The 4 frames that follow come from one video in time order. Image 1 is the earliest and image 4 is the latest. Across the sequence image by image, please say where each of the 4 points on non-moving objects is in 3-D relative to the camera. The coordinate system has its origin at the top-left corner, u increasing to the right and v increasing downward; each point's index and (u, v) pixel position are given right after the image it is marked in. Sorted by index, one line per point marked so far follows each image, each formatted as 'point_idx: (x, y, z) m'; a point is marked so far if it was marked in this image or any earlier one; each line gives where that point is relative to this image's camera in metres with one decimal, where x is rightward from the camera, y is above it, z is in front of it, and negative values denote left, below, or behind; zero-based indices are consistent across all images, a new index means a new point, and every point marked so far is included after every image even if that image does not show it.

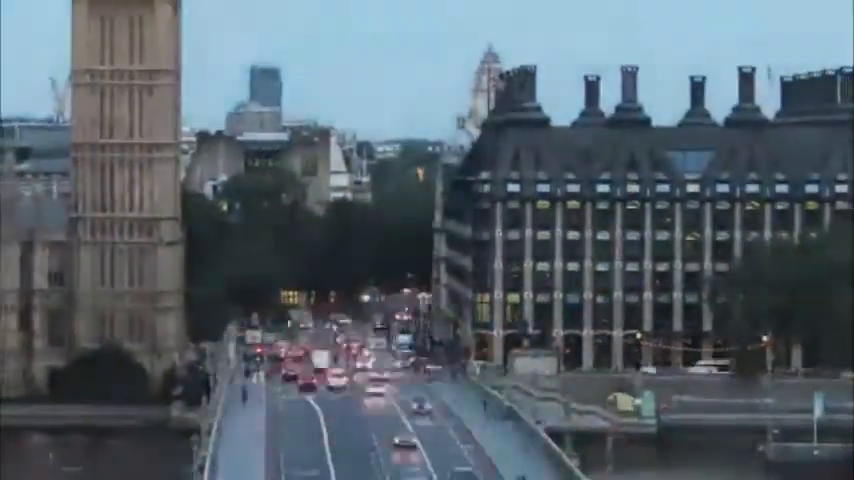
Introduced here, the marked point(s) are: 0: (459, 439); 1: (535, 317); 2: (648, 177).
0: (+0.3, -1.5, +16.2) m
1: (+0.9, -0.6, +18.8) m
2: (+1.8, +0.5, +18.2) m
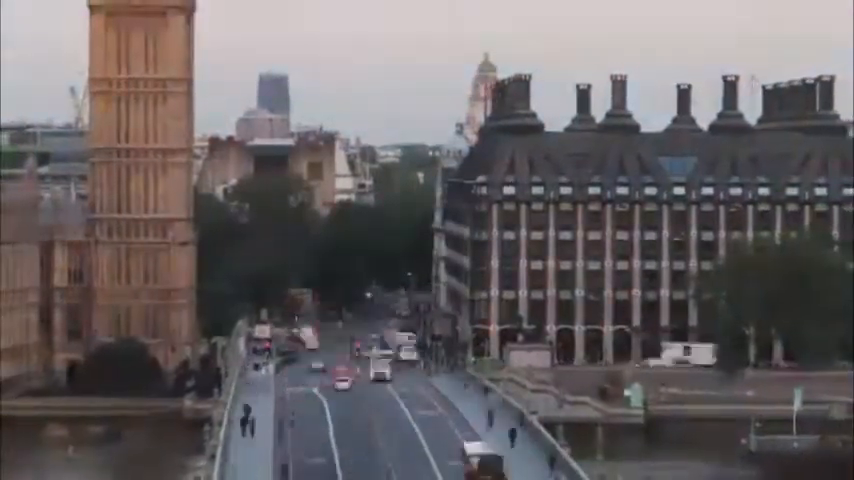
0: (+0.2, -1.5, +17.3) m
1: (+0.9, -0.6, +19.8) m
2: (+1.8, +0.5, +19.3) m
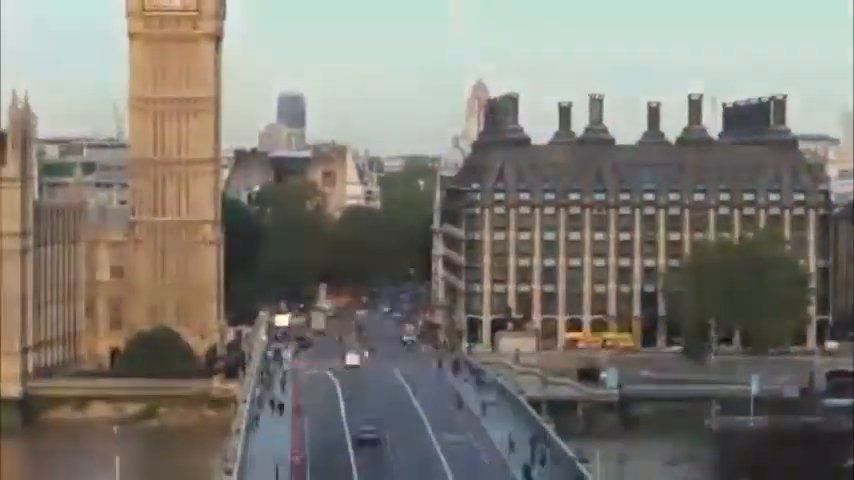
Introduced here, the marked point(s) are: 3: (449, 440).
0: (+0.2, -1.5, +20.1) m
1: (+0.9, -0.6, +22.7) m
2: (+1.8, +0.5, +22.1) m
3: (+0.2, -1.6, +17.8) m
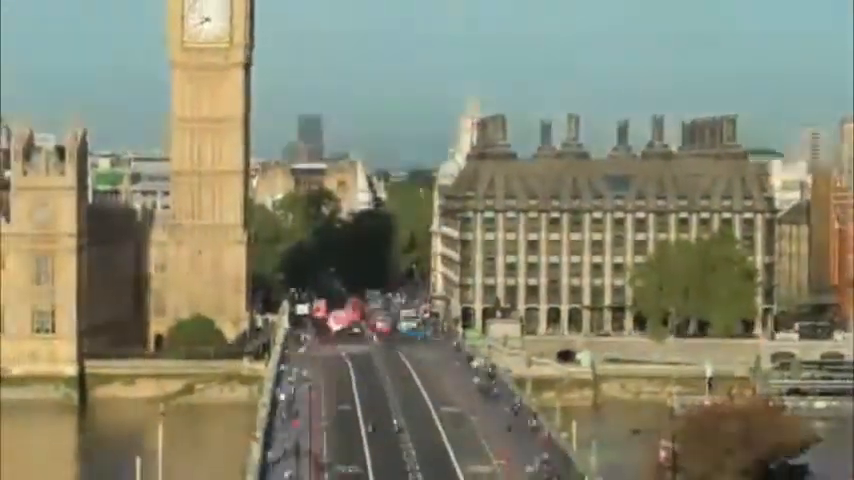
0: (+0.2, -1.5, +24.0) m
1: (+0.9, -0.6, +26.5) m
2: (+1.8, +0.5, +26.0) m
3: (+0.1, -1.6, +21.6) m
